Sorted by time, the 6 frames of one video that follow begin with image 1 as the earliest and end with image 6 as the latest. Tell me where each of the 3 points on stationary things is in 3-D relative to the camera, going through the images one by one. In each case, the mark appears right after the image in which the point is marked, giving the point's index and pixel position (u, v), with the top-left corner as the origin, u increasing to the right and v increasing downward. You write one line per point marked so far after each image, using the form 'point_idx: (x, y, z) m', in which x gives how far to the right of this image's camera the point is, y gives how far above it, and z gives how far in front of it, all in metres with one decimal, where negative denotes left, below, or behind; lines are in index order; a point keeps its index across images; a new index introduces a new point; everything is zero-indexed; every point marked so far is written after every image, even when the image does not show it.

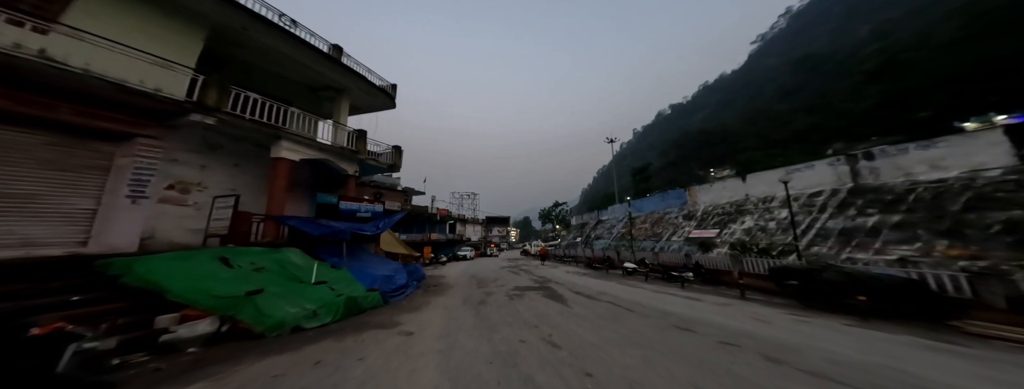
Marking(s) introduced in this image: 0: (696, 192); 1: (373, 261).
0: (+14.3, +0.2, +18.3) m
1: (-5.8, -2.8, +10.0) m
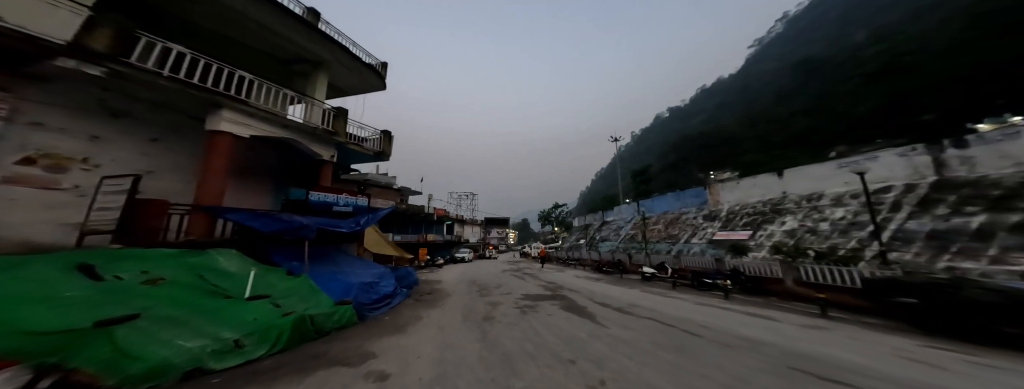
0: (+14.6, +0.3, +16.8) m
1: (-5.4, -2.4, +8.3) m
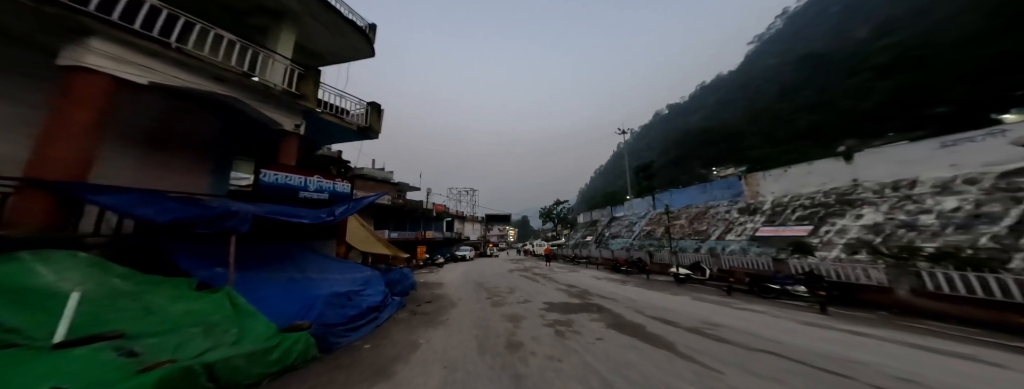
0: (+15.2, +0.9, +14.8) m
1: (-4.7, -2.0, +6.2) m
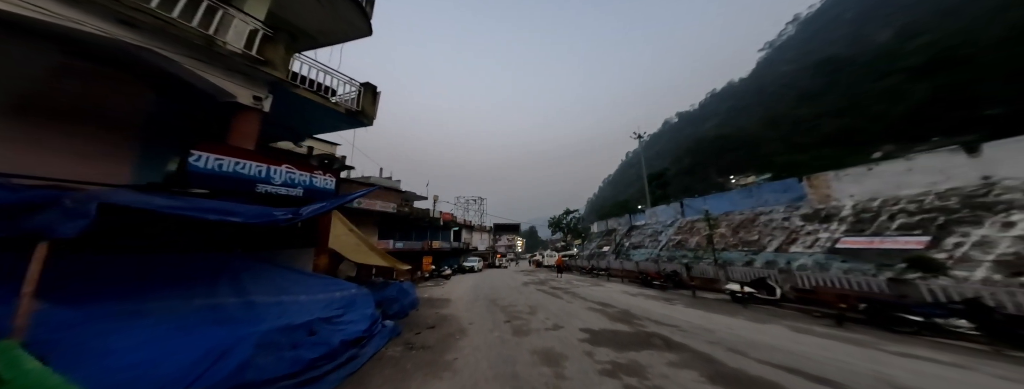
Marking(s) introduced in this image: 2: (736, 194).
0: (+16.2, +0.9, +12.4) m
1: (-4.0, -1.7, +4.3) m
2: (+16.5, +0.1, +17.9) m
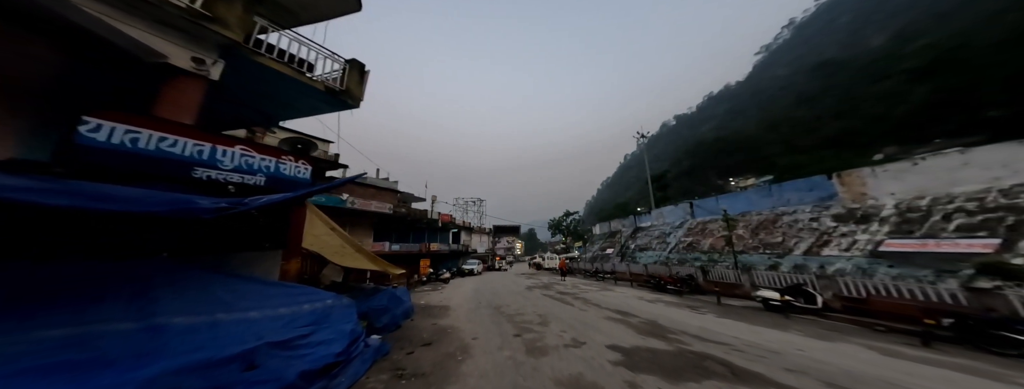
0: (+16.5, +1.0, +11.3) m
1: (-3.7, -1.3, +3.1) m
2: (+16.7, +0.1, +16.8) m
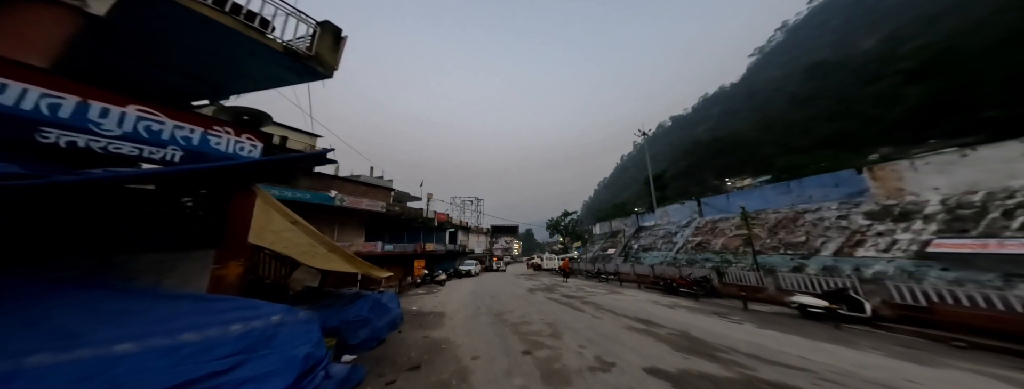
0: (+16.7, +1.2, +10.3) m
1: (-3.4, -1.0, +1.8) m
2: (+16.8, +0.4, +15.8) m
